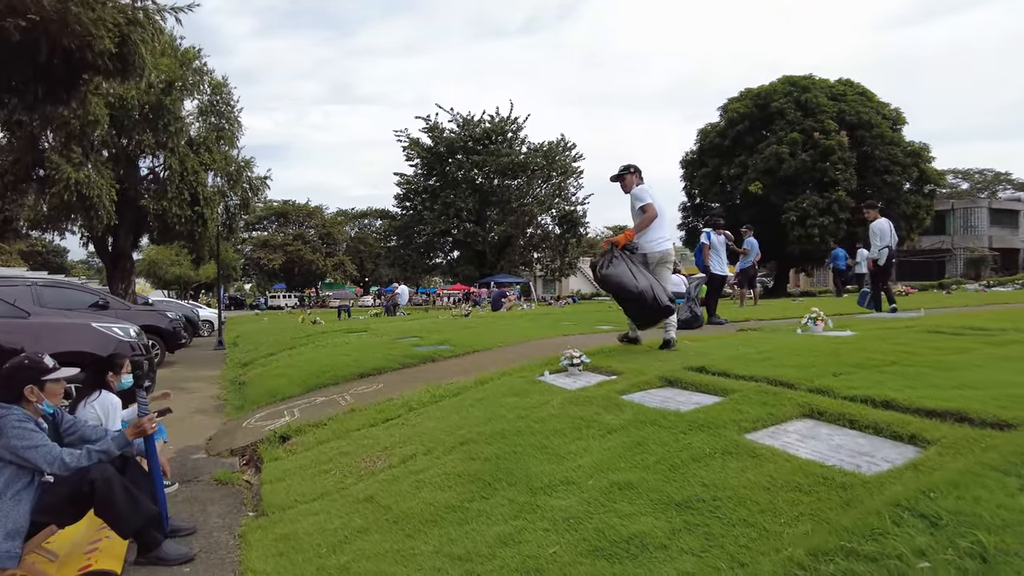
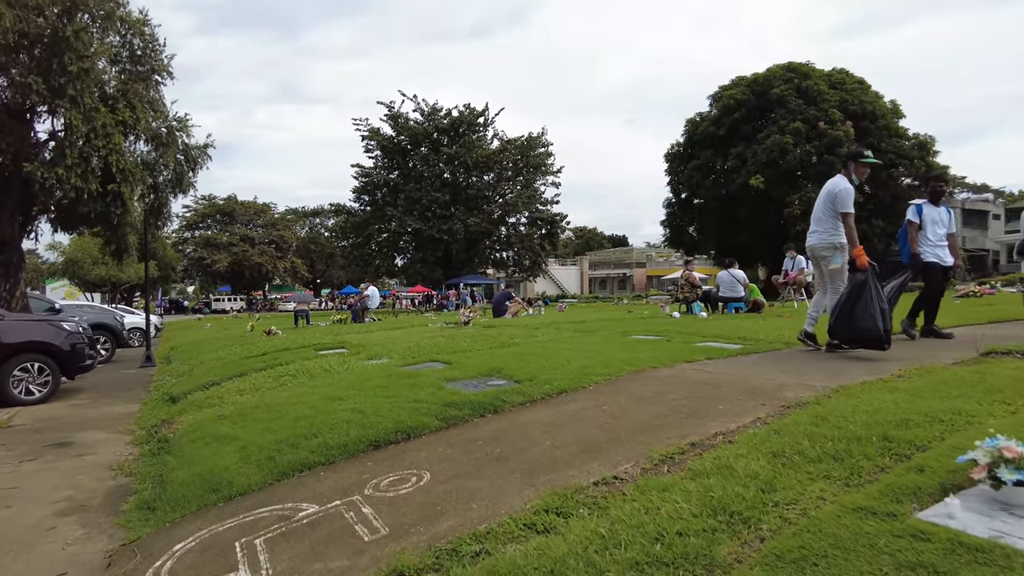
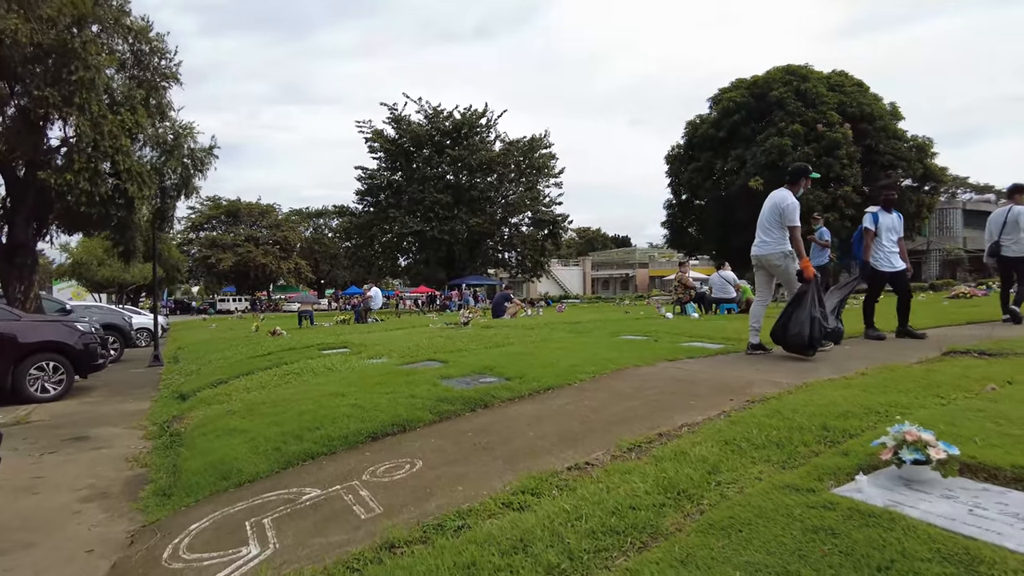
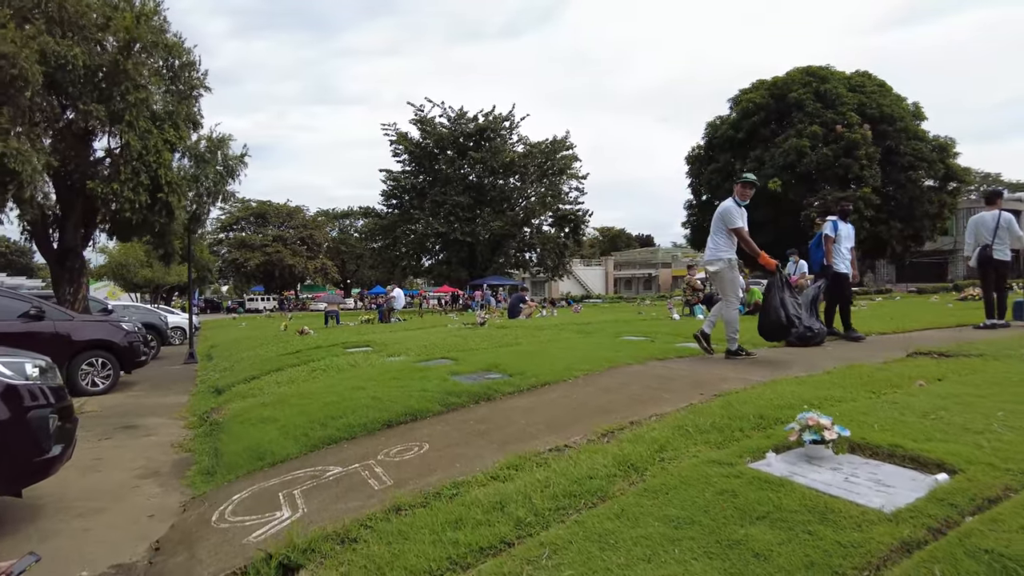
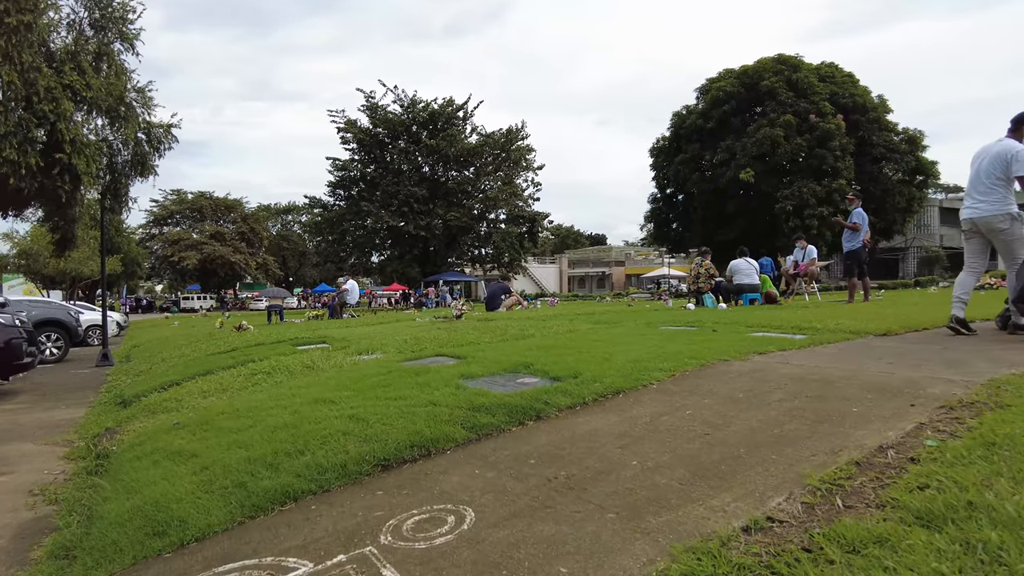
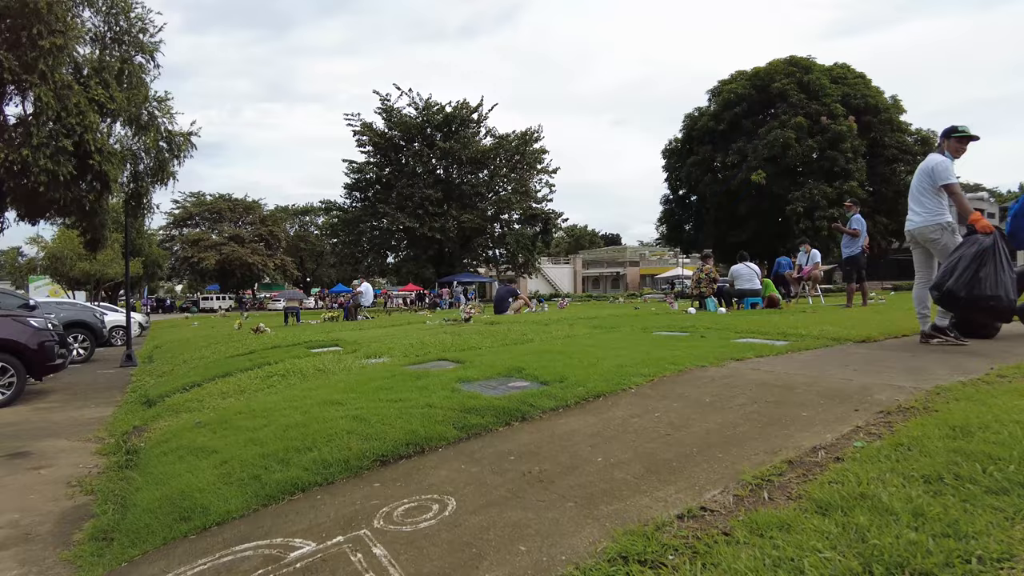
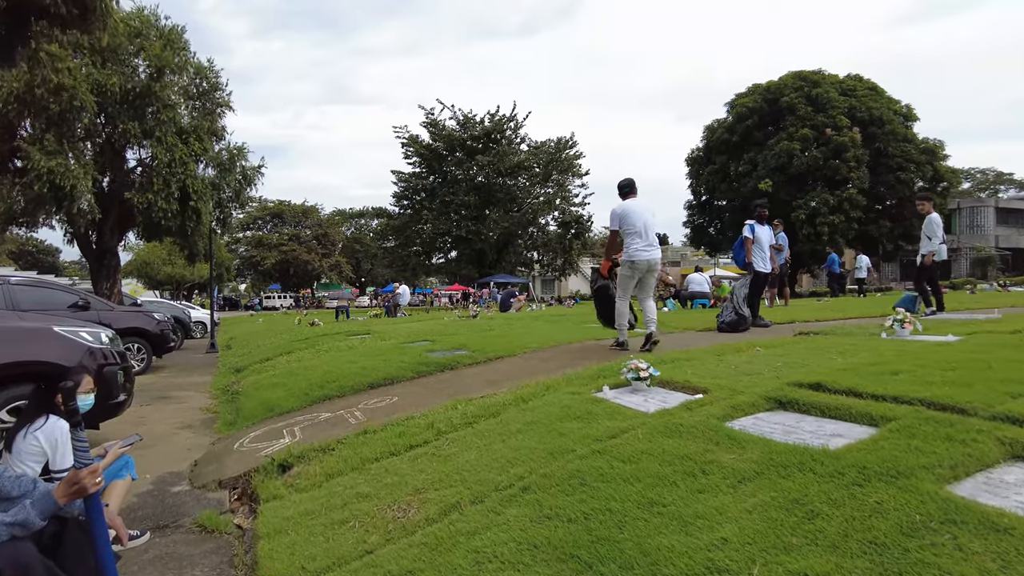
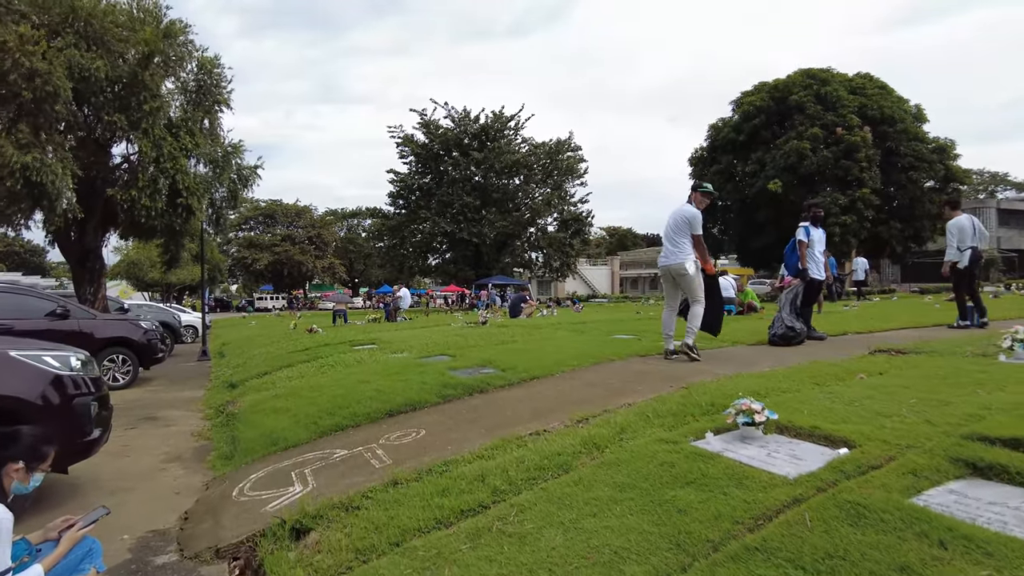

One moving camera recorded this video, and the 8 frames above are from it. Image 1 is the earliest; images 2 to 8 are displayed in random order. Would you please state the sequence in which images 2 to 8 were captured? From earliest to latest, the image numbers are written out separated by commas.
7, 8, 4, 3, 2, 6, 5
